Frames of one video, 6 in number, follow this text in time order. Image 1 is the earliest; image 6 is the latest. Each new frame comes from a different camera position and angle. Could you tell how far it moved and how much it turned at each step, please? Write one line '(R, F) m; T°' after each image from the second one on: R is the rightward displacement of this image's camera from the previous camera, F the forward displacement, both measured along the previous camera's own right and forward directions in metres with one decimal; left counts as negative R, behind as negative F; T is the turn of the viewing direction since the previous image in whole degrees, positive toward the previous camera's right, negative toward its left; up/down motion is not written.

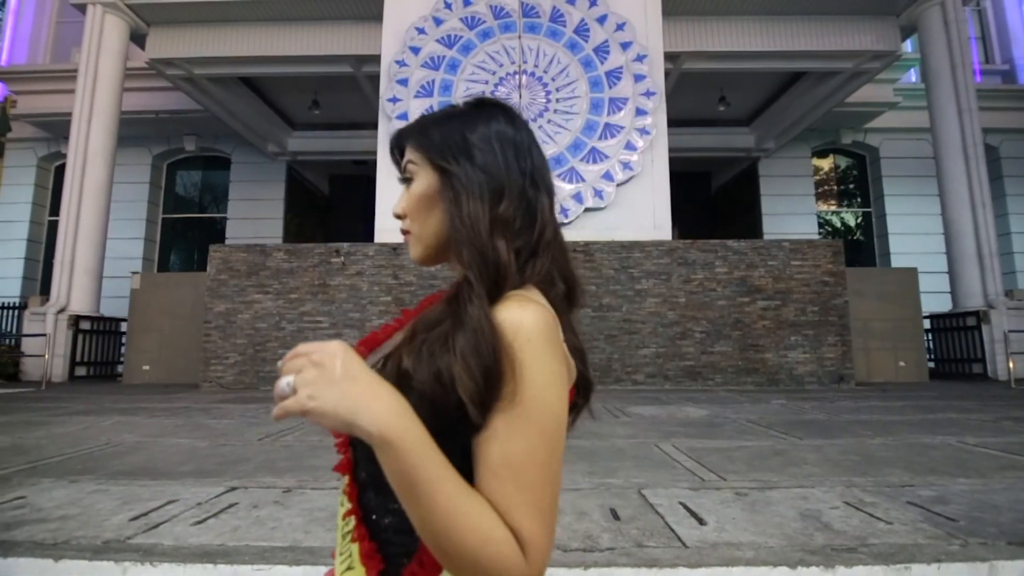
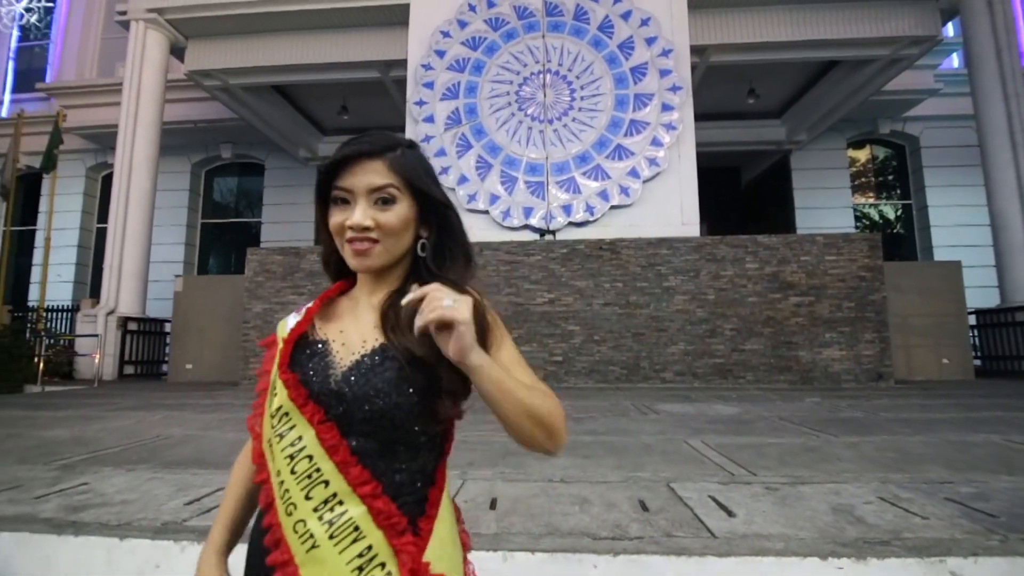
(0.0, -0.1) m; -3°
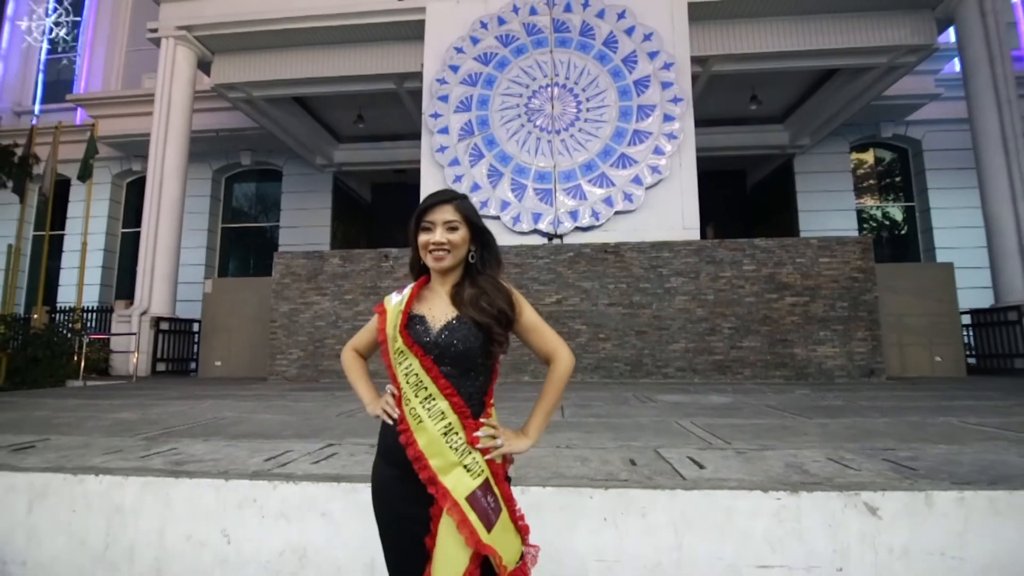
(0.0, -0.6) m; -1°
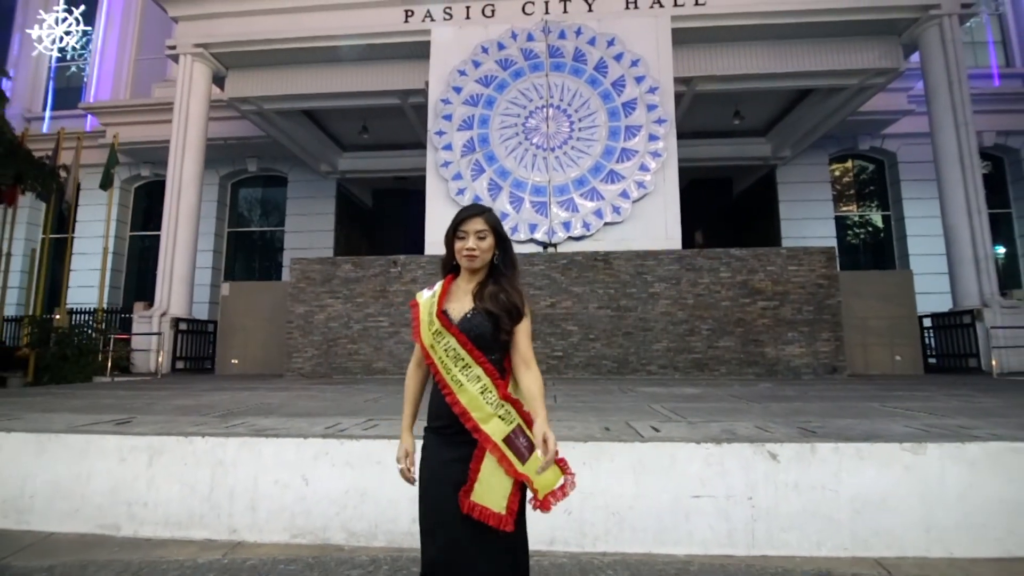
(-0.1, -0.9) m; +1°
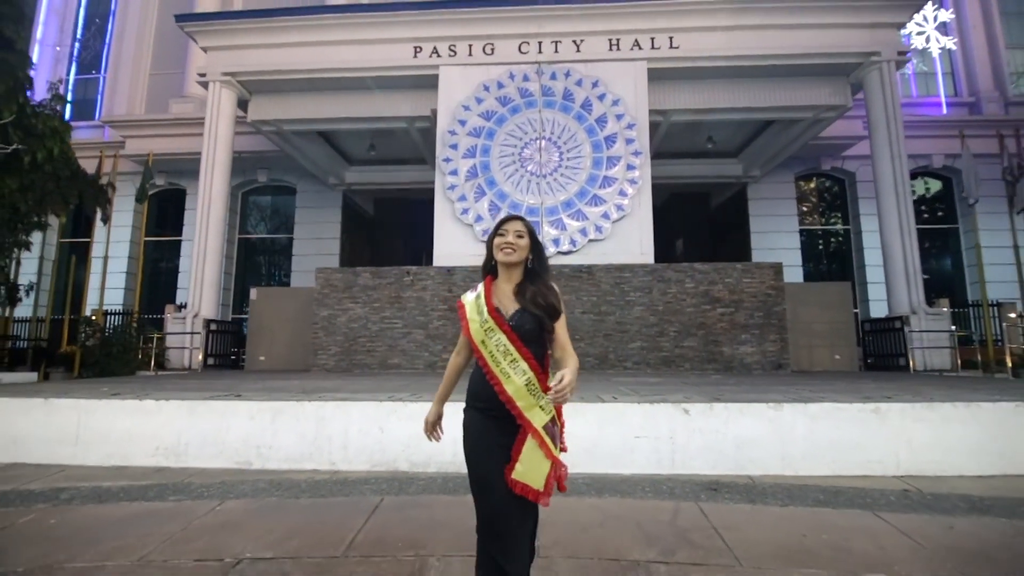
(-0.2, -1.8) m; +1°
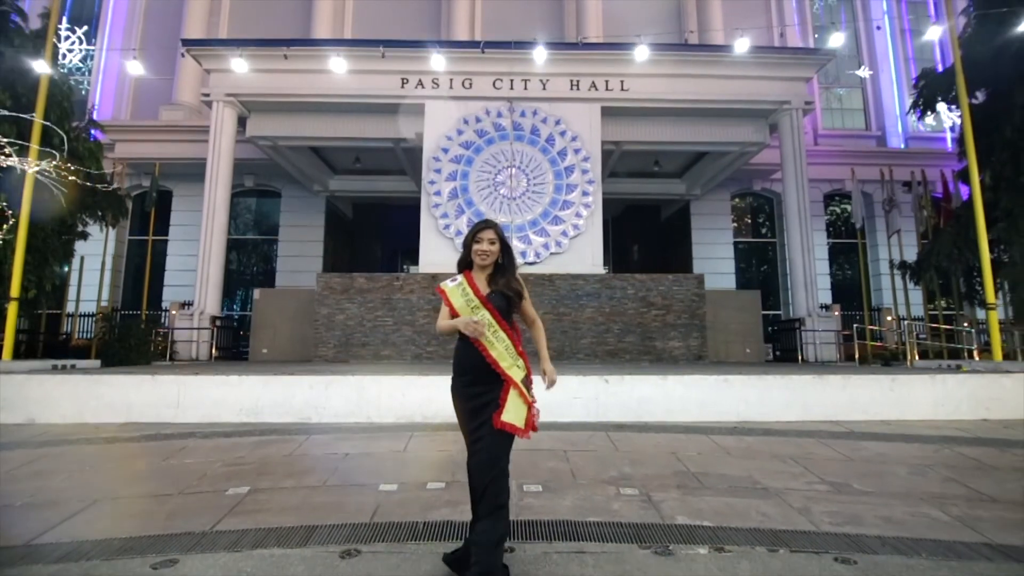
(-0.2, -2.5) m; +4°
